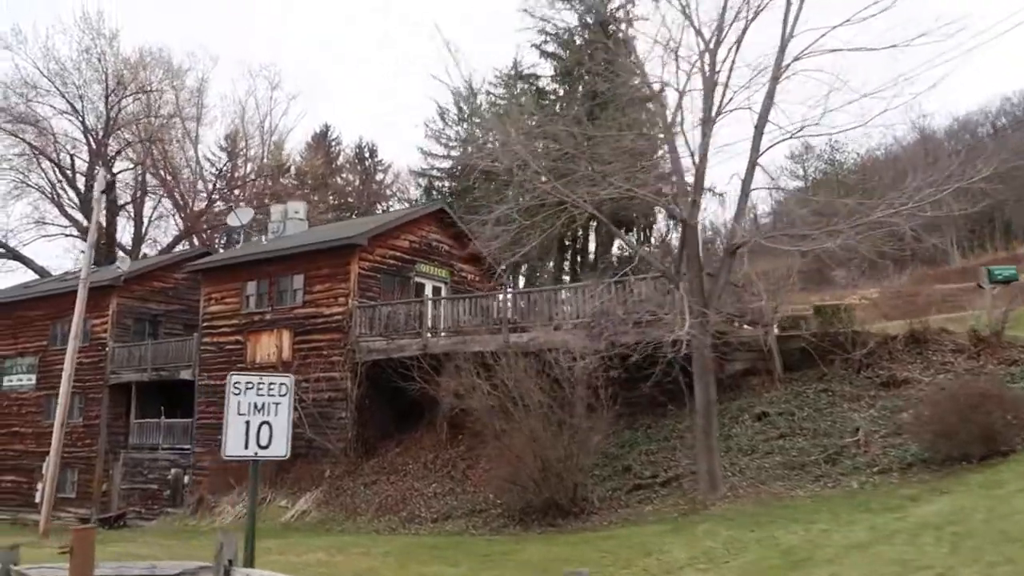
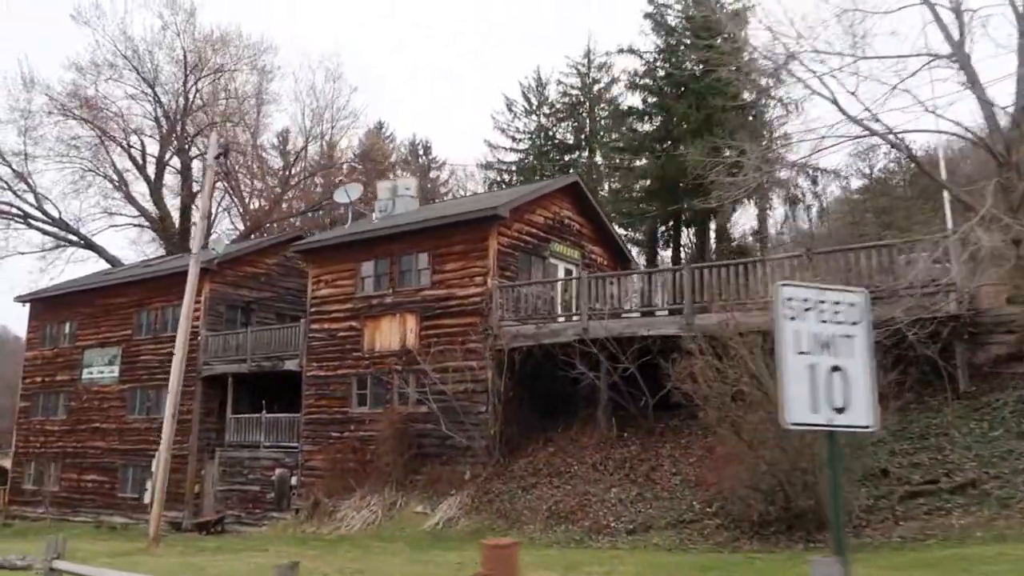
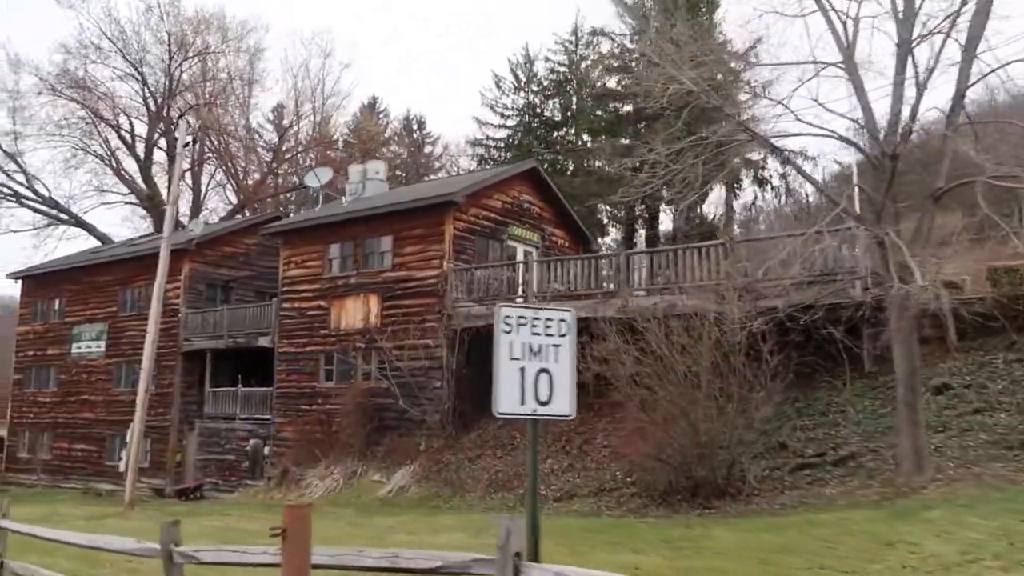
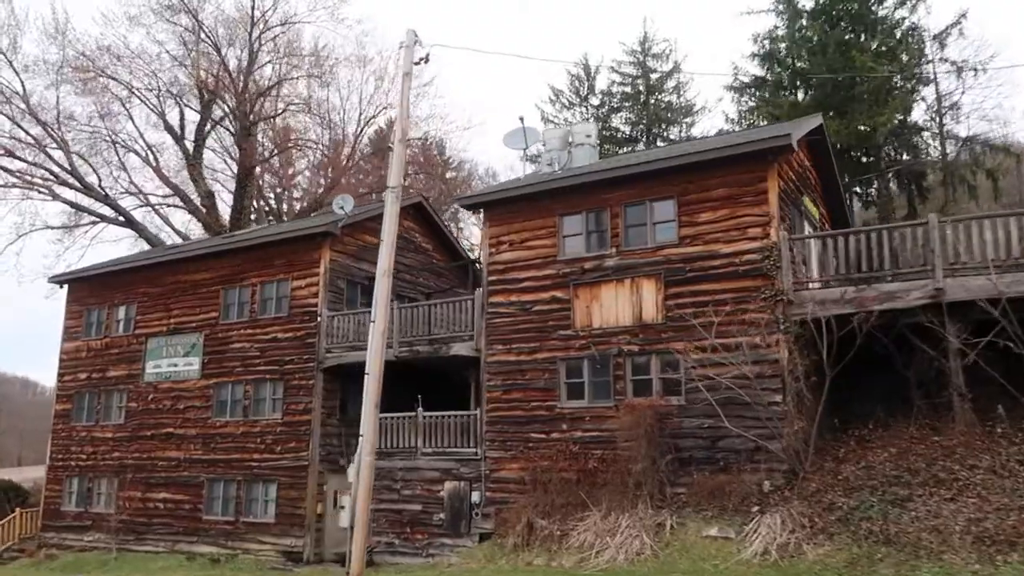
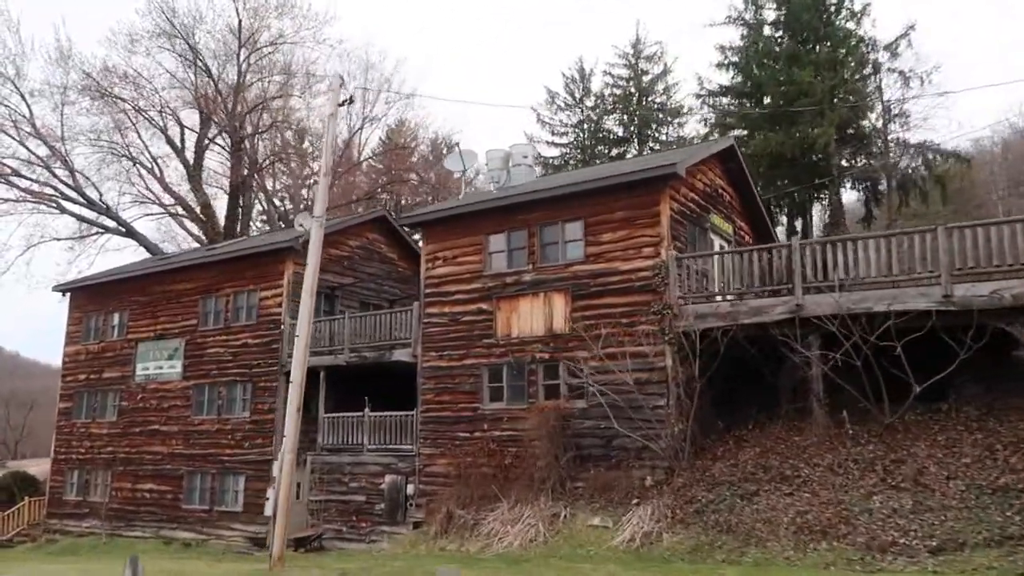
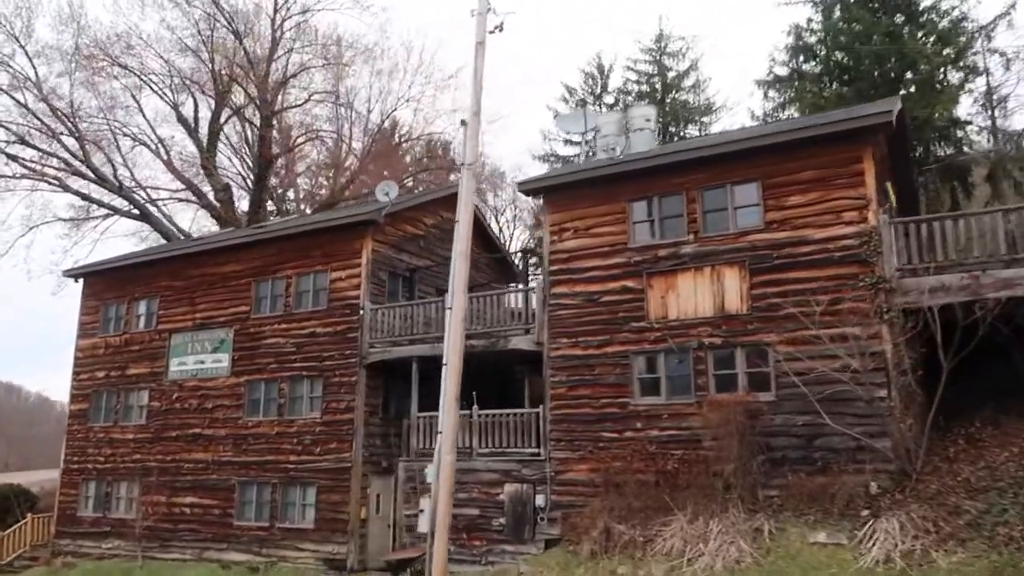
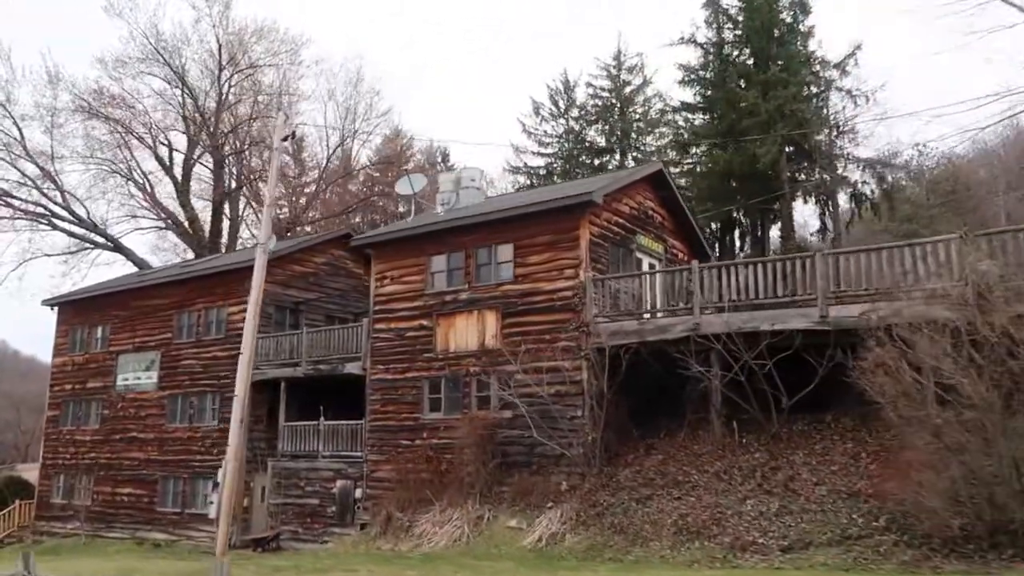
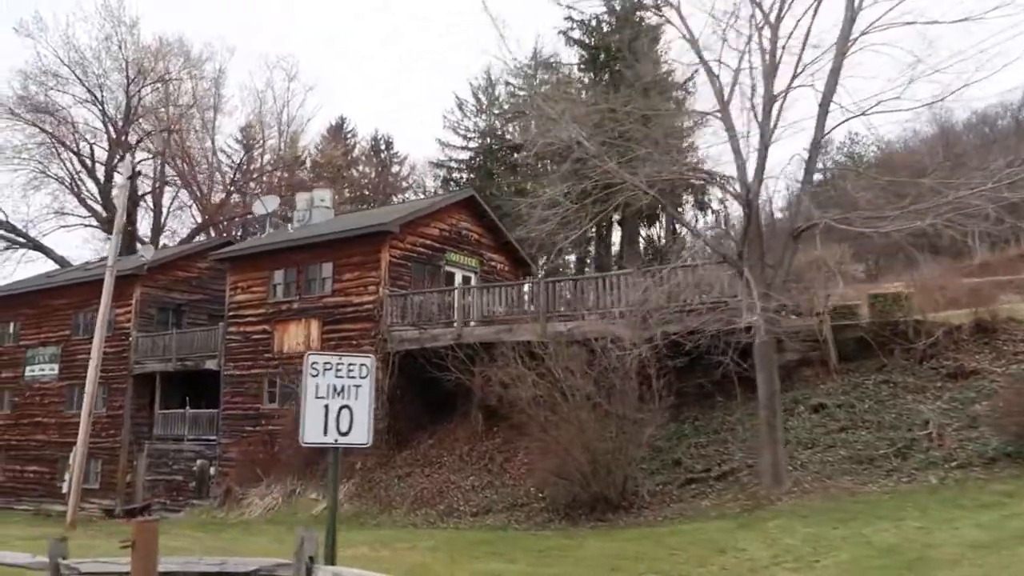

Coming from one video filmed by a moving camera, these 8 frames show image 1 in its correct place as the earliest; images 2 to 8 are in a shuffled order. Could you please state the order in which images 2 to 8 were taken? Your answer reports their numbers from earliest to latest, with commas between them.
8, 3, 2, 7, 5, 4, 6
